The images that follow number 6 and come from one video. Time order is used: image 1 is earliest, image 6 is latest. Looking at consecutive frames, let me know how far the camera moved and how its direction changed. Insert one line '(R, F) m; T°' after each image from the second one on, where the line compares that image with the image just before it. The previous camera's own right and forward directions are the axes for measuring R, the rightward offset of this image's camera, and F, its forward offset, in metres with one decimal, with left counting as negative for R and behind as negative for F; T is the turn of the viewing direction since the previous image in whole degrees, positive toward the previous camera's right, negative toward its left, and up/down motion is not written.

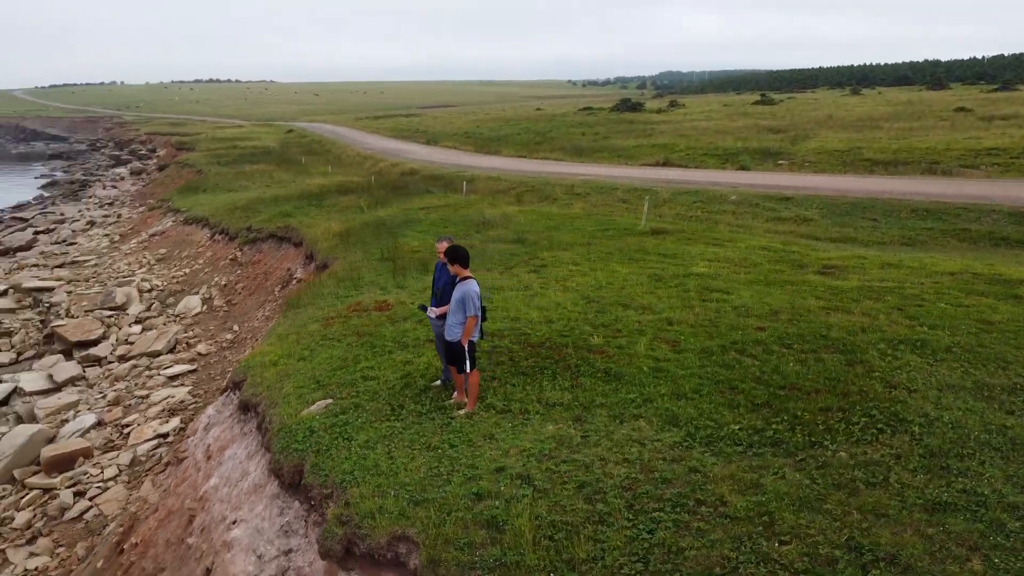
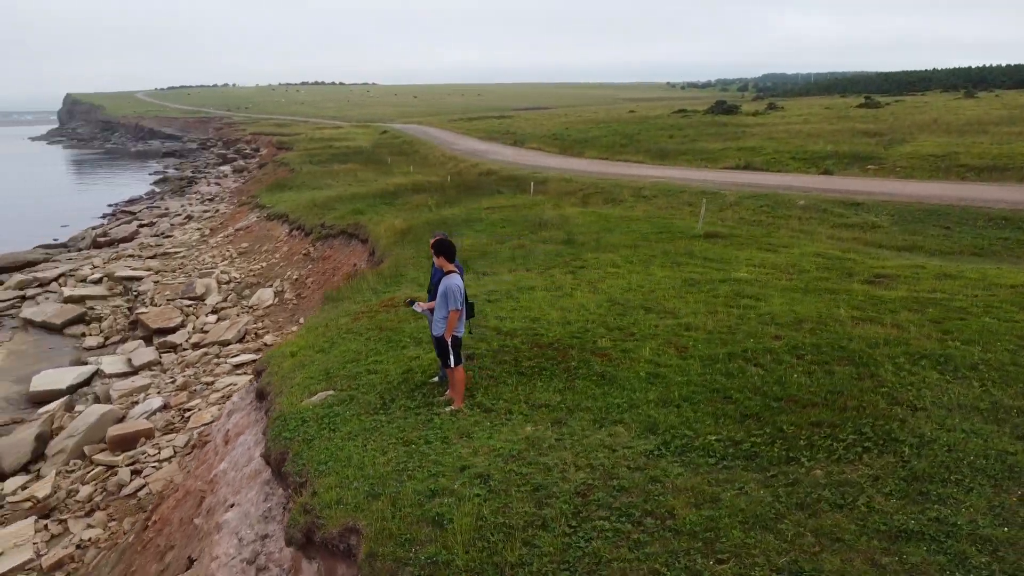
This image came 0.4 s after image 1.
(+1.3, +0.2) m; -7°
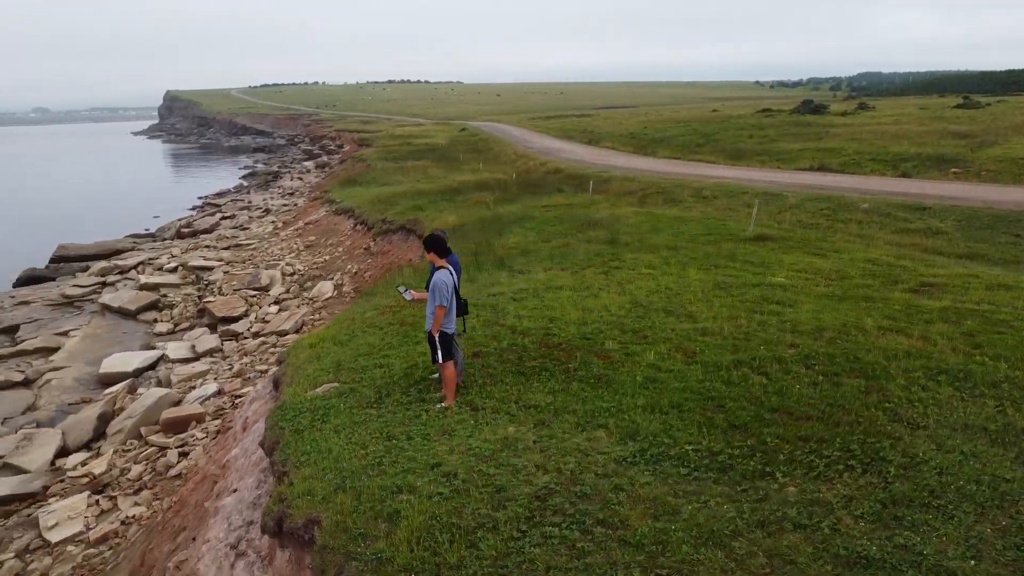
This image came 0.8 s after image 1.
(+1.1, +0.2) m; -6°
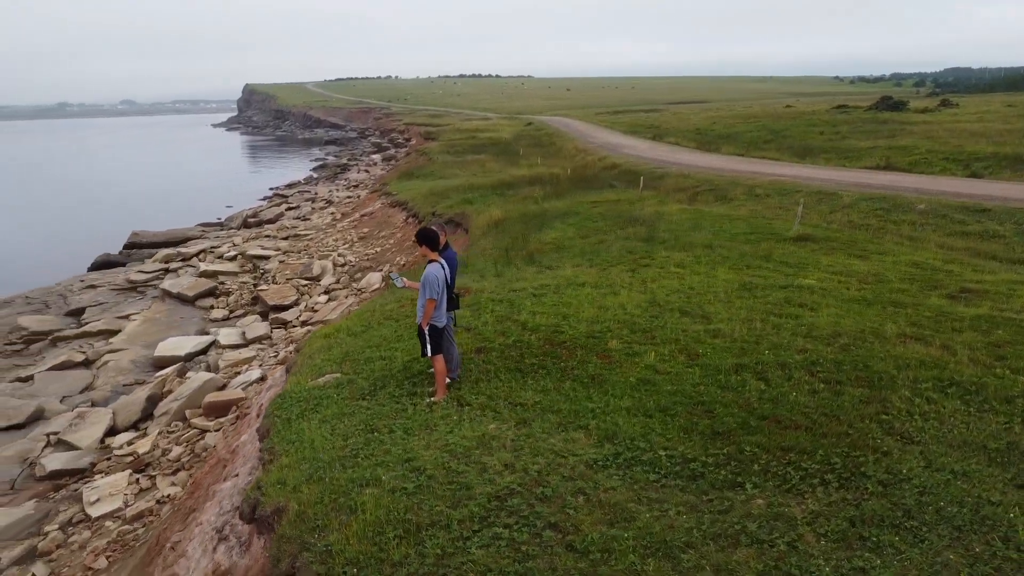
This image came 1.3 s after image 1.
(+1.0, +0.2) m; -5°
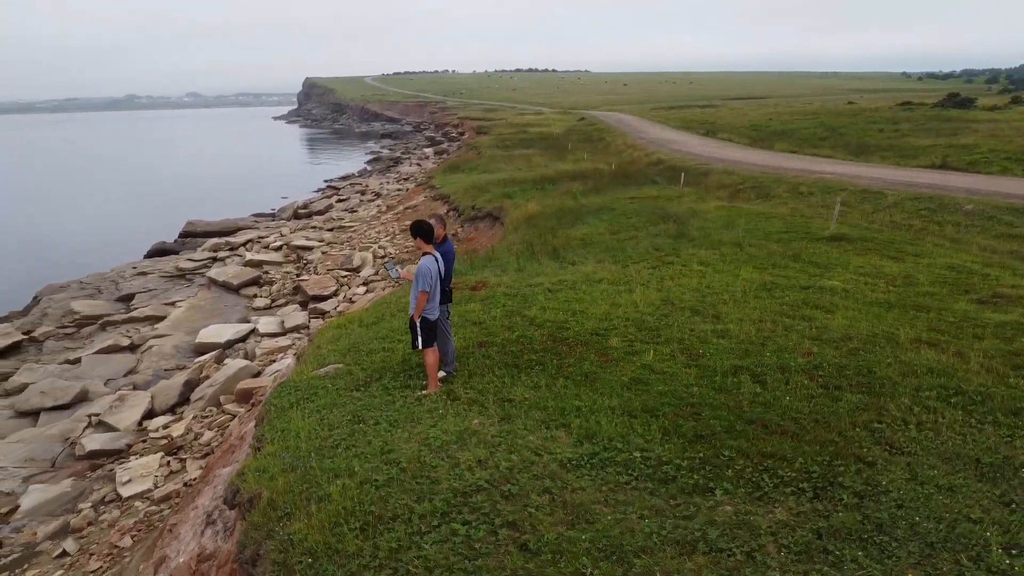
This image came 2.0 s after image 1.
(+0.8, +0.1) m; -4°
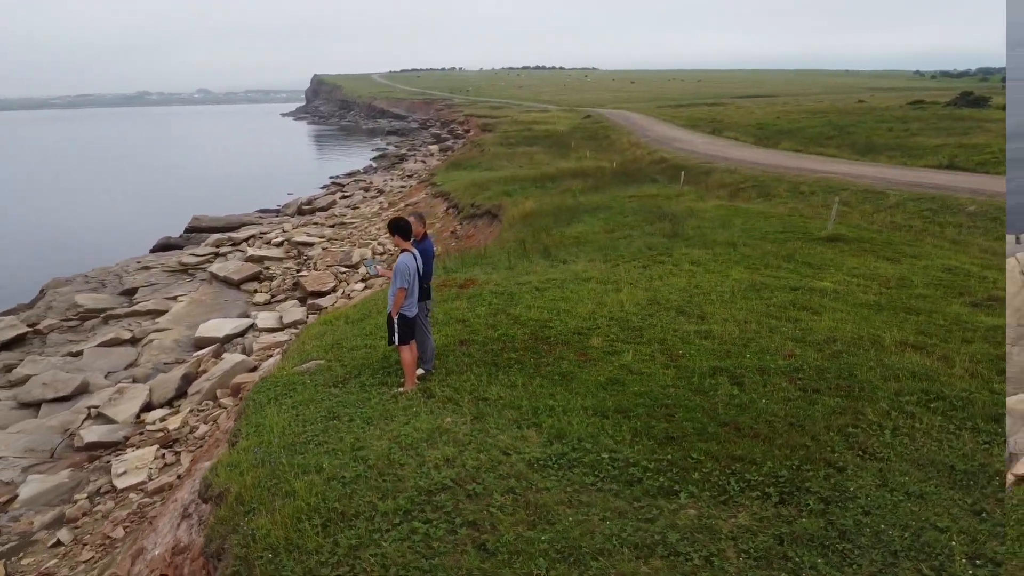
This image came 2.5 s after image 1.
(+0.4, +0.1) m; 0°
